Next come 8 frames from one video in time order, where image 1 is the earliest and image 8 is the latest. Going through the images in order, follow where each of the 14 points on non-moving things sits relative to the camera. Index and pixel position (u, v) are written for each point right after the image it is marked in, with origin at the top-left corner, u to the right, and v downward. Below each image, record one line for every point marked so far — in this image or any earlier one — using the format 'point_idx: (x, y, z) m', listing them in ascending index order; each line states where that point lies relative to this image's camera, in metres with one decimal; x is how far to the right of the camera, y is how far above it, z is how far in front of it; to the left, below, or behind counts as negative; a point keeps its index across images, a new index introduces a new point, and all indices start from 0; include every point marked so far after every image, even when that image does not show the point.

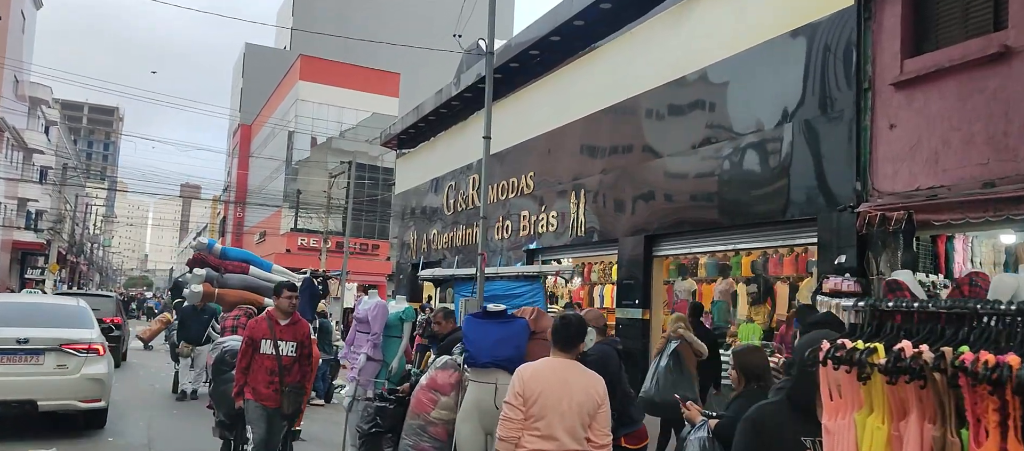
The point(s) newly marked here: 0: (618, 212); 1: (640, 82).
0: (+1.7, +0.2, +12.0) m
1: (+2.0, +2.3, +12.0) m
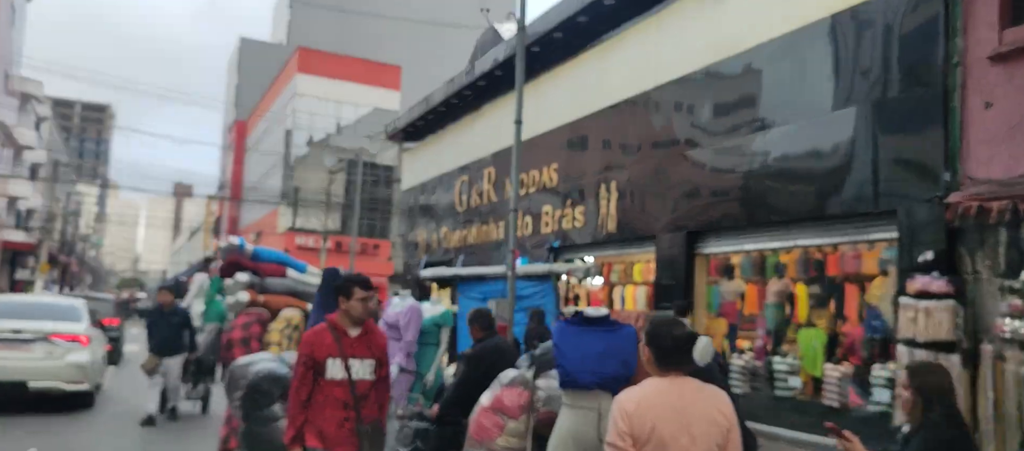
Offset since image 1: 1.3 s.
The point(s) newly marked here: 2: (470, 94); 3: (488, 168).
0: (+2.0, +0.3, +11.2) m
1: (+2.3, +2.3, +11.2) m
2: (-1.0, +3.1, +17.9) m
3: (-0.5, +1.3, +16.9) m
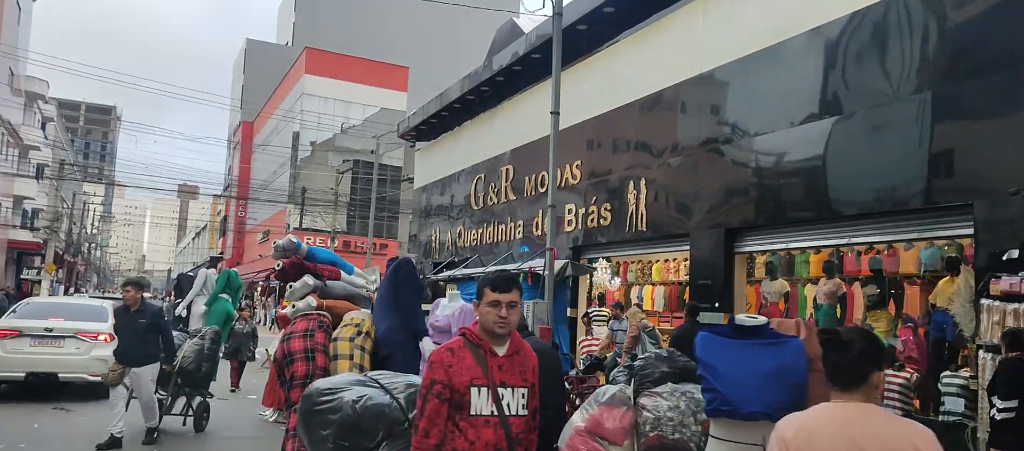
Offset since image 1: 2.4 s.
0: (+2.5, +0.3, +10.6) m
1: (+2.8, +2.4, +10.7) m
2: (-0.5, +3.1, +17.4) m
3: (-0.1, +1.3, +16.4) m
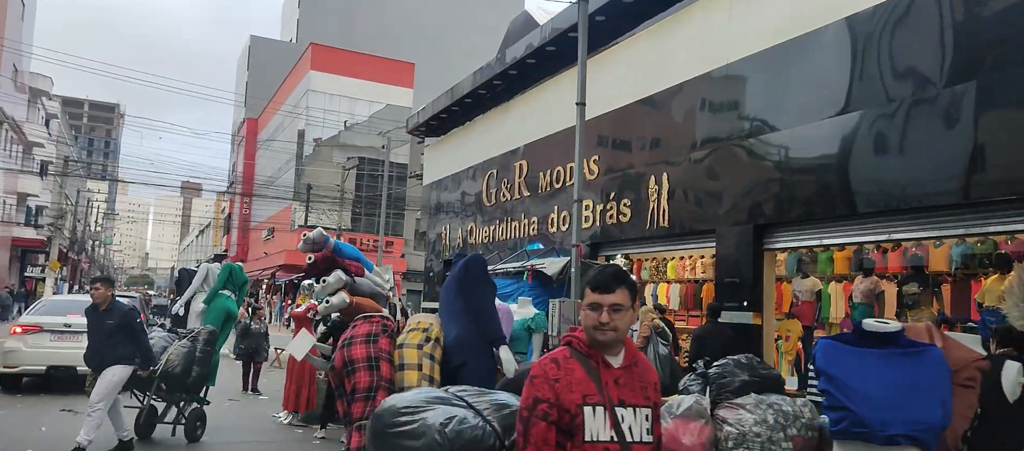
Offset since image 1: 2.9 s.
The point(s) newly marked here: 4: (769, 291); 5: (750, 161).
0: (+2.7, +0.4, +10.3) m
1: (+3.0, +2.4, +10.4) m
2: (-0.3, +3.2, +17.1) m
3: (+0.2, +1.4, +16.1) m
4: (+3.2, -0.8, +9.5) m
5: (+3.0, +0.8, +9.7) m
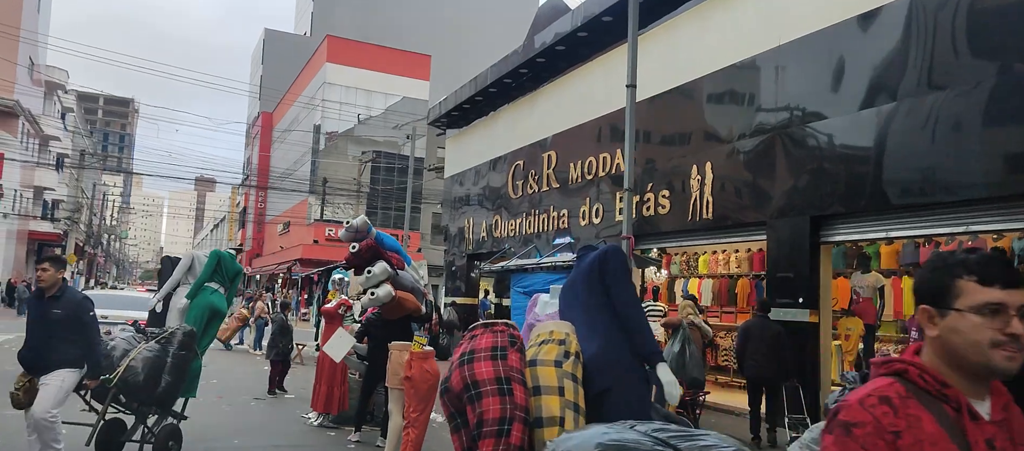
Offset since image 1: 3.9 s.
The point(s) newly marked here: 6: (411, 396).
0: (+3.2, +0.5, +9.8) m
1: (+3.5, +2.5, +9.8) m
2: (+0.3, +3.3, +16.6) m
3: (+0.8, +1.5, +15.6) m
4: (+3.7, -0.7, +8.9) m
5: (+3.5, +0.9, +9.2) m
6: (-0.8, -1.3, +5.8) m
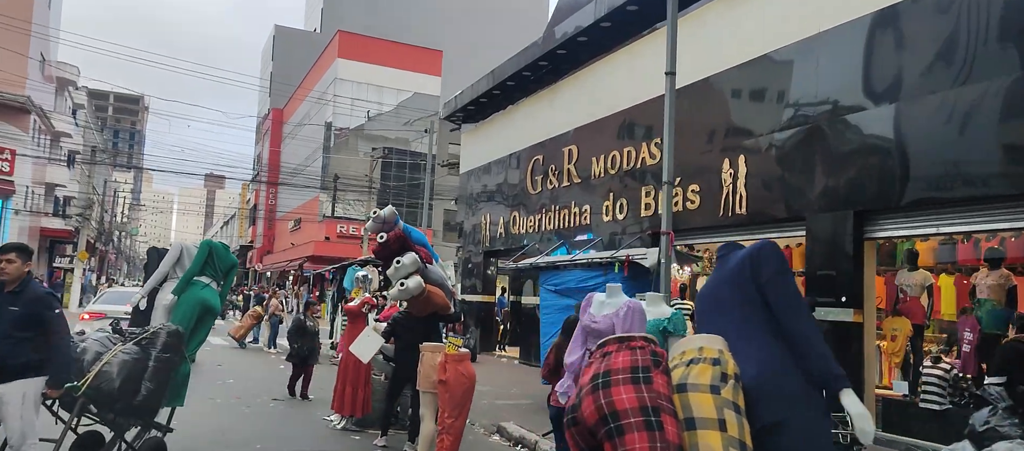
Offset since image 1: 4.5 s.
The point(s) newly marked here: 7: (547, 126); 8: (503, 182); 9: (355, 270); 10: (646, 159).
0: (+3.5, +0.5, +9.4) m
1: (+3.8, +2.6, +9.4) m
2: (+0.7, +3.4, +16.2) m
3: (+1.2, +1.6, +15.2) m
4: (+4.0, -0.7, +8.6) m
5: (+3.8, +1.0, +8.8) m
6: (-0.5, -1.3, +5.5) m
7: (+0.7, +2.1, +16.3) m
8: (-0.2, +1.0, +18.3) m
9: (-3.6, -1.0, +17.3) m
10: (+2.2, +1.1, +12.7) m
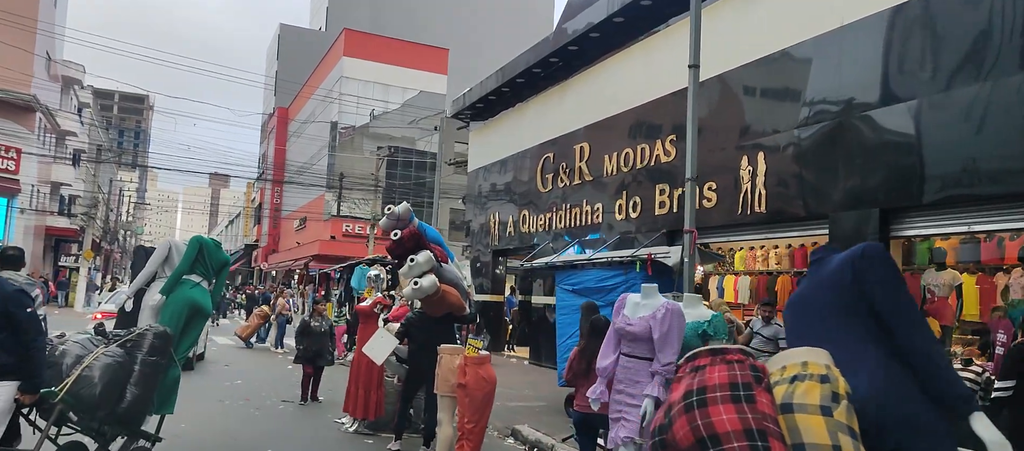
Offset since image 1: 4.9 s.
0: (+3.7, +0.6, +9.2) m
1: (+4.0, +2.6, +9.2) m
2: (+0.9, +3.4, +16.0) m
3: (+1.4, +1.7, +15.0) m
4: (+4.2, -0.6, +8.3) m
5: (+4.0, +1.0, +8.6) m
6: (-0.3, -1.3, +5.3) m
7: (+1.0, +2.1, +16.1) m
8: (0.0, +1.1, +18.1) m
9: (-3.3, -1.0, +17.1) m
10: (+2.4, +1.1, +12.5) m
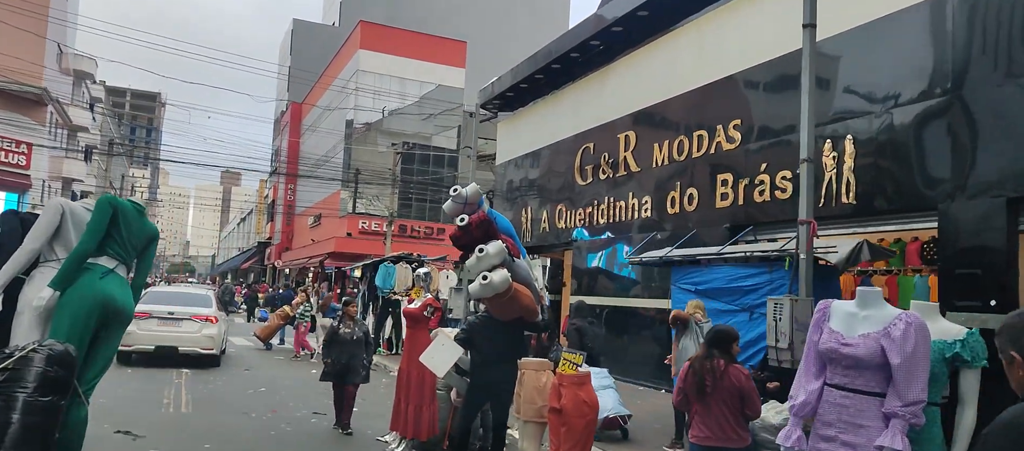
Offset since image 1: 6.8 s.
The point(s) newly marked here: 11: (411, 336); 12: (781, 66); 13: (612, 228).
0: (+4.3, +0.6, +8.1) m
1: (+4.6, +2.7, +8.1) m
2: (+1.7, +3.5, +15.0) m
3: (+2.1, +1.7, +14.0) m
4: (+4.8, -0.6, +7.3) m
5: (+4.7, +1.1, +7.5) m
6: (+0.3, -1.2, +4.3) m
7: (+1.7, +2.2, +15.0) m
8: (+0.7, +1.2, +17.1) m
9: (-2.6, -0.9, +16.1) m
10: (+3.1, +1.2, +11.5) m
11: (-0.9, -1.0, +6.8) m
12: (+3.5, +2.2, +10.5) m
13: (+1.9, -0.1, +14.3) m
